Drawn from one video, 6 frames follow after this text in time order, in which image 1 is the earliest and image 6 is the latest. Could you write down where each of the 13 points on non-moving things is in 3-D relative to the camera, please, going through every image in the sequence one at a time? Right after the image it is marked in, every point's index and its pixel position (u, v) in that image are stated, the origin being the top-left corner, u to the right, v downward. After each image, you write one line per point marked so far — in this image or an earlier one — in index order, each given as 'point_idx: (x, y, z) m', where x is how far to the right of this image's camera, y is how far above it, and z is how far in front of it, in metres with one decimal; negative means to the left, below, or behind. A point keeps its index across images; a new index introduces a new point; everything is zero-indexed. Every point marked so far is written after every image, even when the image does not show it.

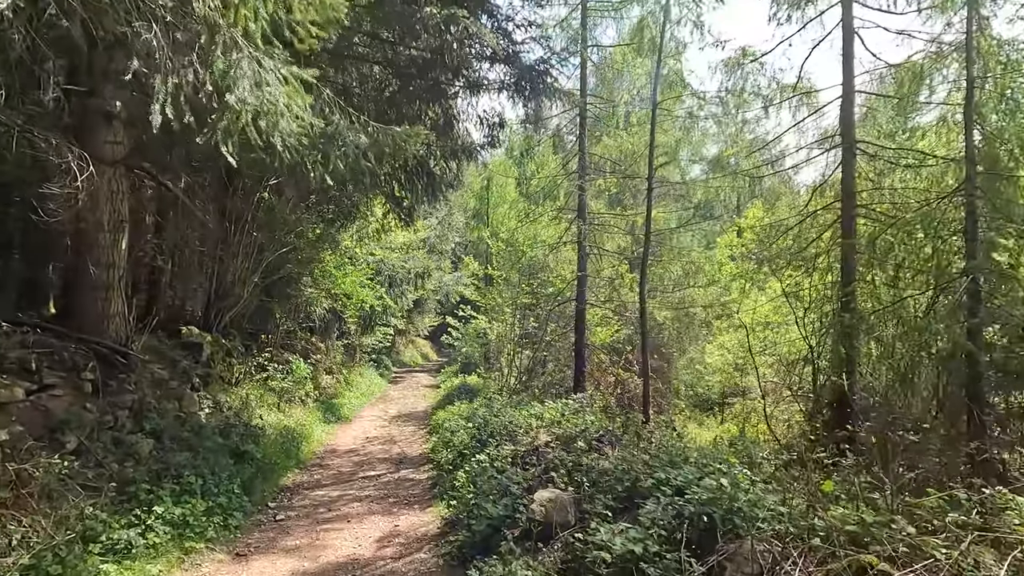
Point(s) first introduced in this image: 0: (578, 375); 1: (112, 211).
0: (+1.3, -1.8, +10.6) m
1: (-4.9, +1.0, +6.5) m
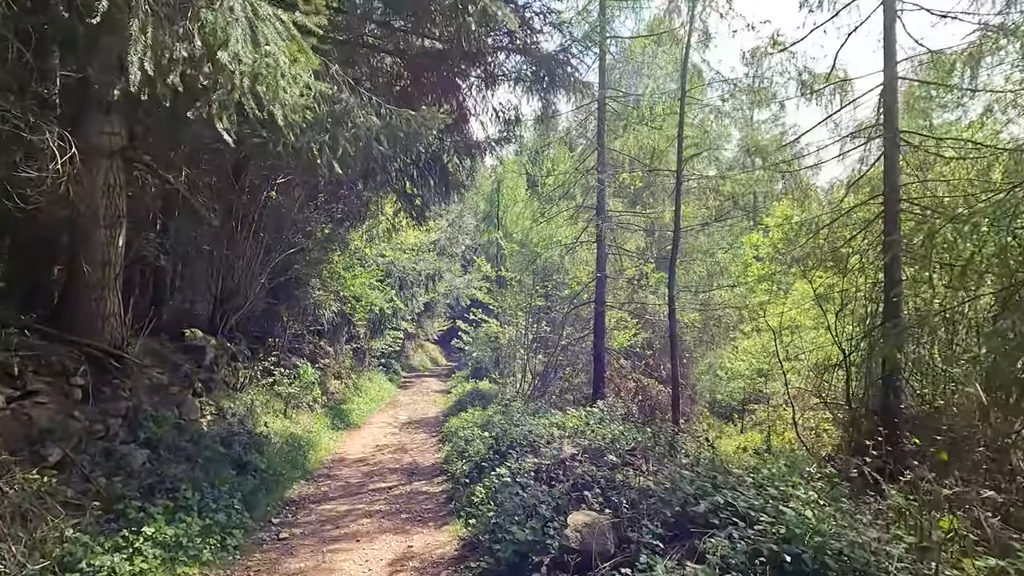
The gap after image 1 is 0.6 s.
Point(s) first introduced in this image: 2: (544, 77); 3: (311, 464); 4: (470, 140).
0: (+1.6, -1.8, +10.1) m
1: (-4.7, +1.0, +6.1) m
2: (+0.6, +3.8, +9.4) m
3: (-3.2, -2.8, +8.3) m
4: (-0.8, +2.8, +9.9) m
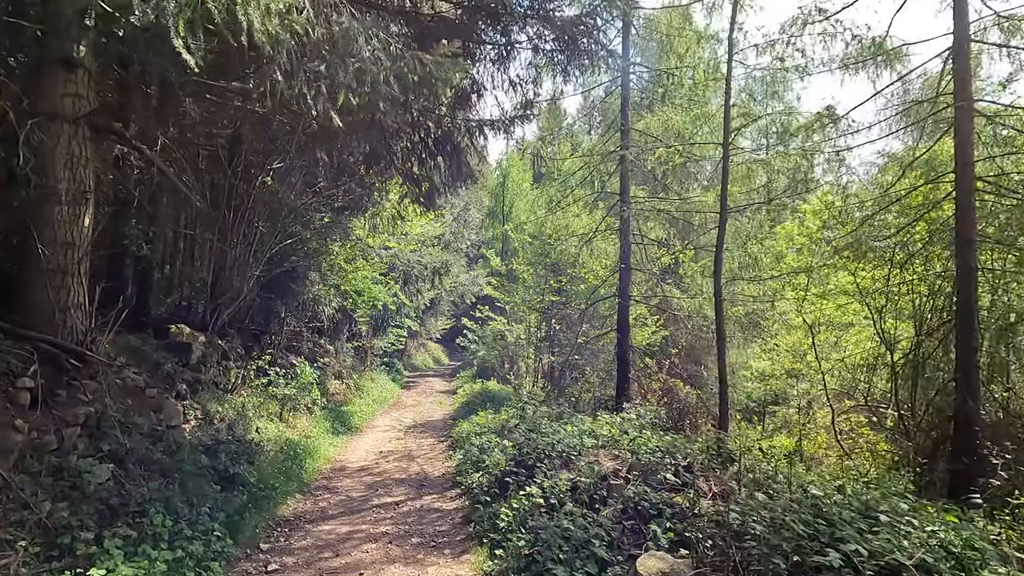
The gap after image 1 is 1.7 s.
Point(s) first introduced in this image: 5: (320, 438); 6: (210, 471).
0: (+1.9, -1.7, +9.3) m
1: (-4.4, +1.1, +5.3) m
2: (+0.9, +3.9, +8.5) m
3: (-2.9, -2.6, +7.5) m
4: (-0.5, +2.9, +9.0) m
5: (-3.5, -2.7, +9.5) m
6: (-3.2, -2.0, +5.7) m
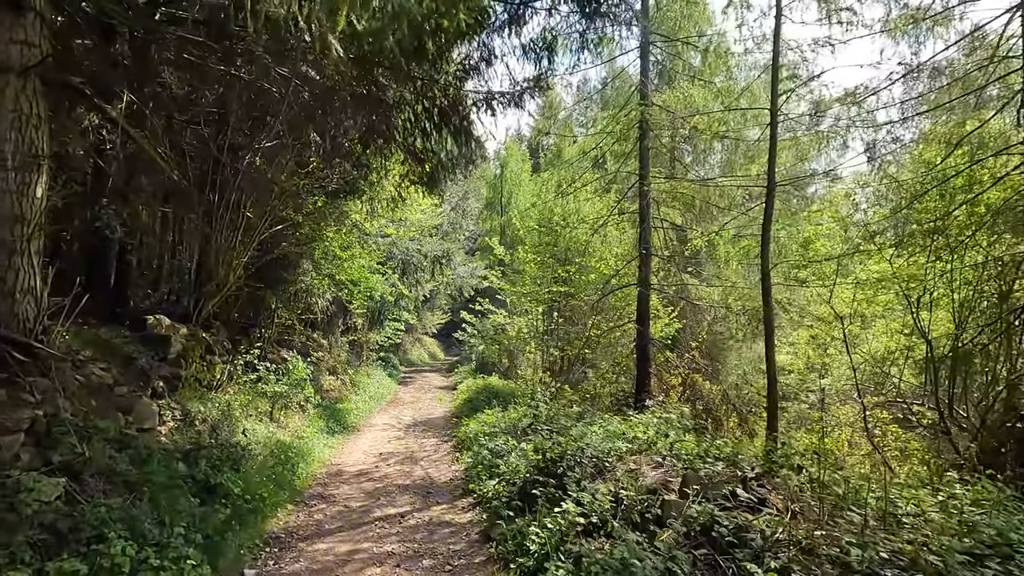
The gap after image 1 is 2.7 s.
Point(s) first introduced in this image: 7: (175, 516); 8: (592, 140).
0: (+2.1, -1.5, +8.6) m
1: (-4.2, +1.3, +4.5) m
2: (+1.1, +4.1, +7.8) m
3: (-2.7, -2.5, +6.7) m
4: (-0.3, +3.1, +8.3) m
5: (-3.3, -2.5, +8.7) m
6: (-3.0, -1.8, +4.9) m
7: (-2.7, -1.8, +4.3) m
8: (+1.6, +2.9, +10.2) m
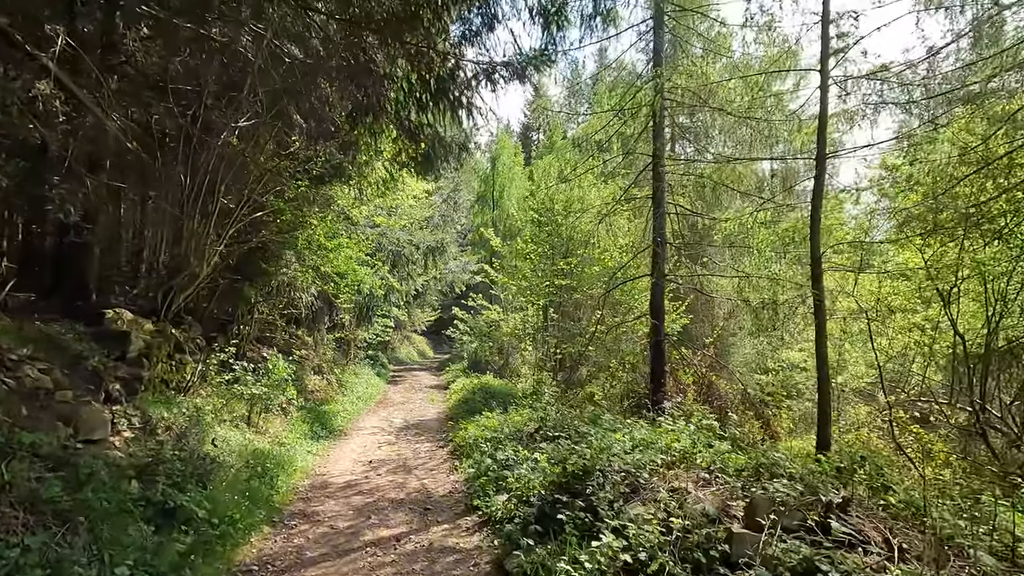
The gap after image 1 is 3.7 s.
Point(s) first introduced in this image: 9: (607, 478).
0: (+2.1, -1.3, +7.9) m
1: (-4.0, +1.4, +3.6) m
2: (+1.1, +4.2, +7.0) m
3: (-2.6, -2.3, +5.9) m
4: (-0.3, +3.3, +7.5) m
5: (-3.2, -2.4, +7.9) m
6: (-2.9, -1.7, +4.1) m
7: (-2.6, -1.7, +3.4) m
8: (+1.6, +3.0, +9.5) m
9: (+0.8, -1.5, +4.3) m
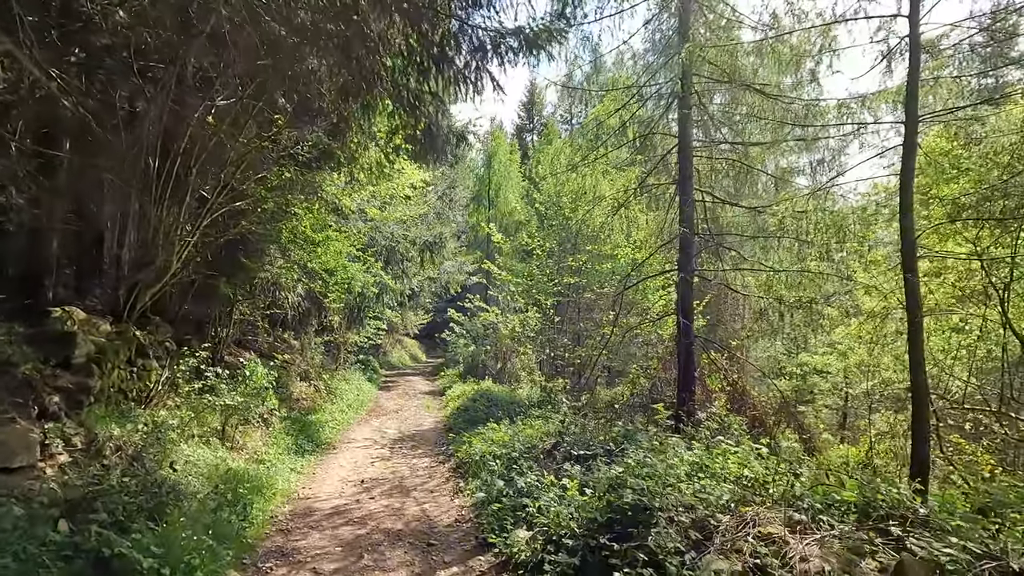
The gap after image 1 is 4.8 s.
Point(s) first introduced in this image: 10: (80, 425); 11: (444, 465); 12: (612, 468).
0: (+2.3, -1.3, +7.0) m
1: (-3.8, +1.5, +2.7) m
2: (+1.3, +4.3, +6.2) m
3: (-2.4, -2.3, +5.0) m
4: (-0.1, +3.3, +6.6) m
5: (-3.1, -2.3, +7.0) m
6: (-2.7, -1.6, +3.1) m
7: (-2.4, -1.6, +2.5) m
8: (+1.7, +3.1, +8.7) m
9: (+1.0, -1.4, +3.4) m
10: (-4.0, -1.2, +4.8) m
11: (-1.0, -2.5, +7.4) m
12: (+0.8, -1.5, +4.4) m
